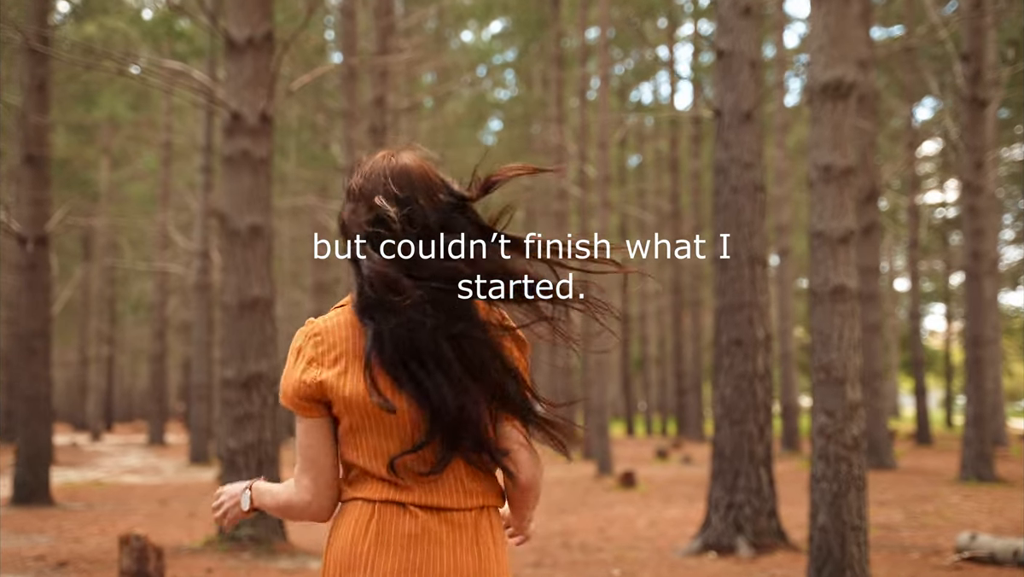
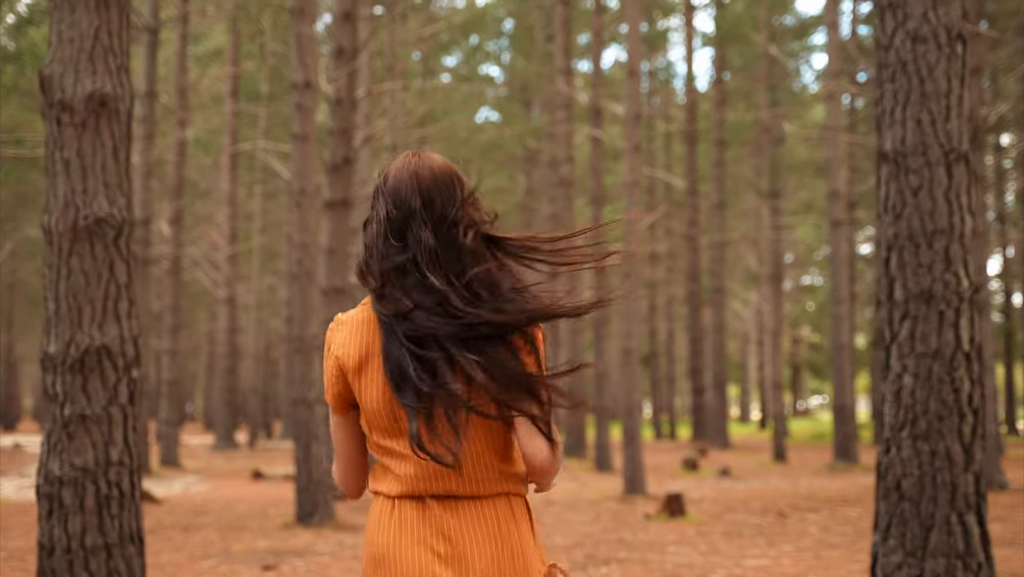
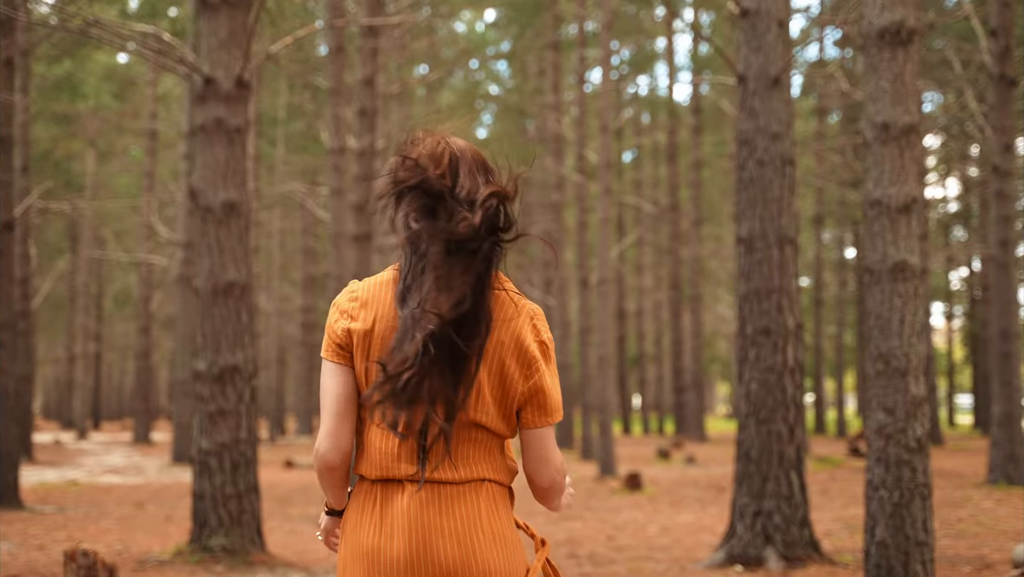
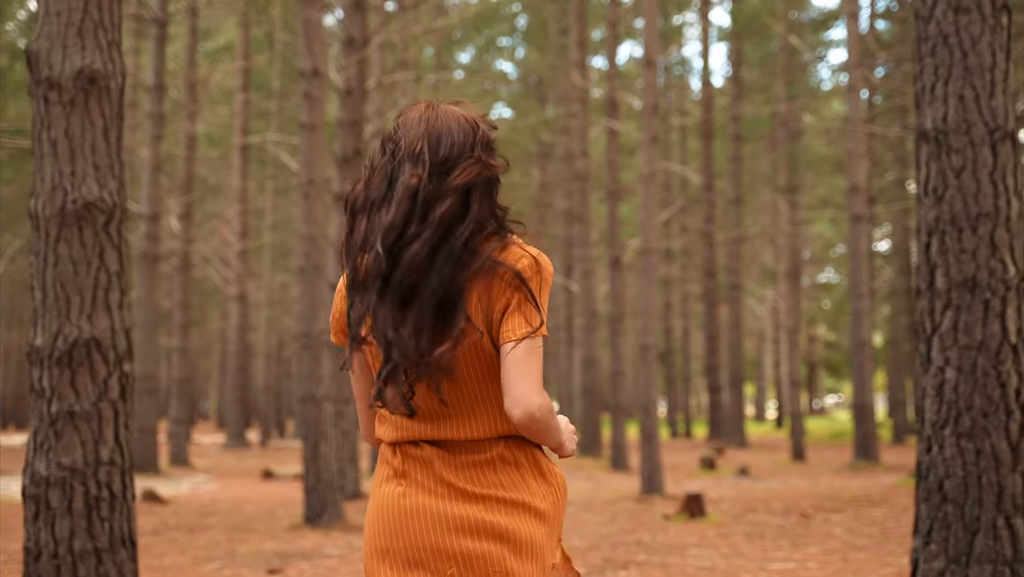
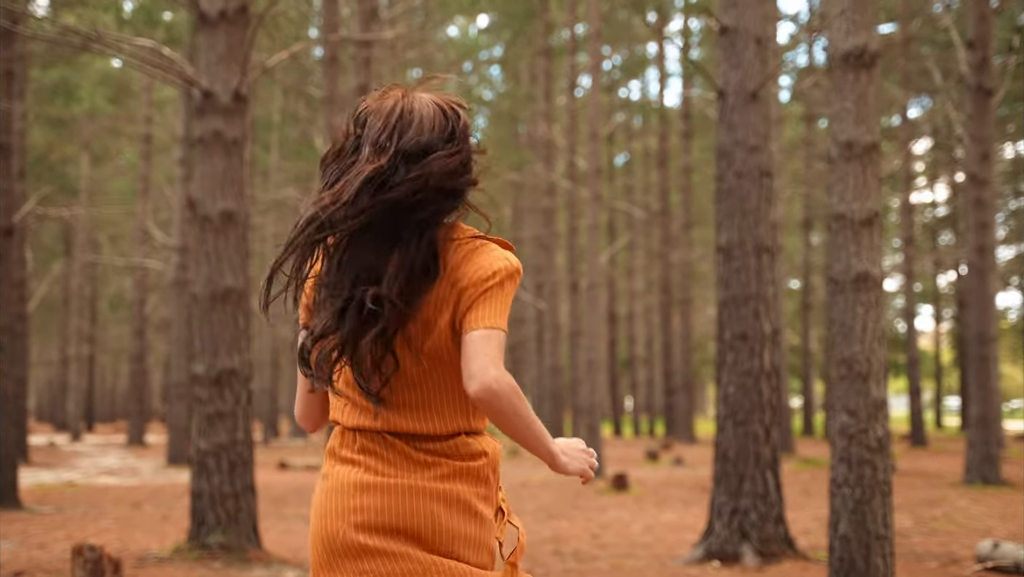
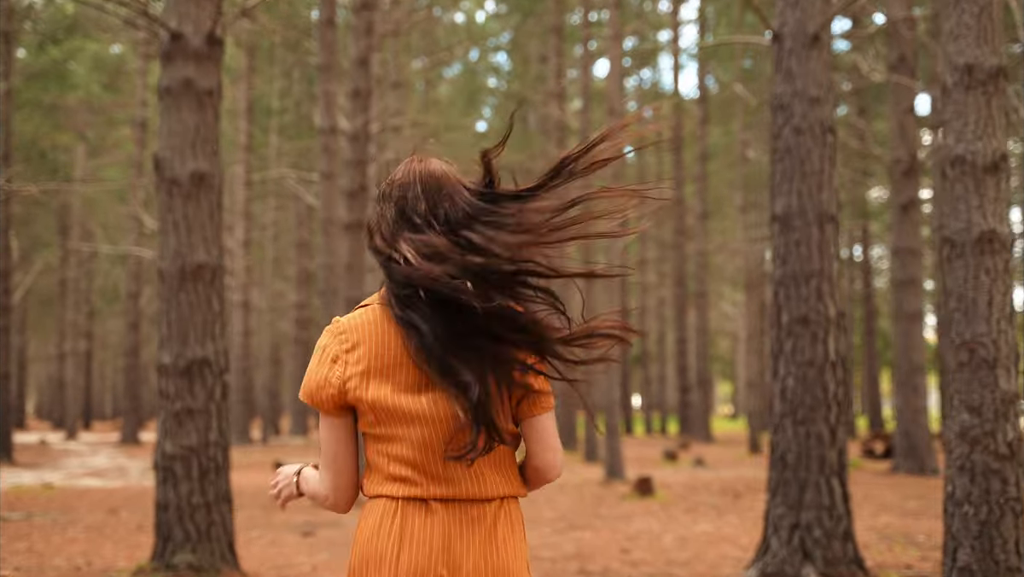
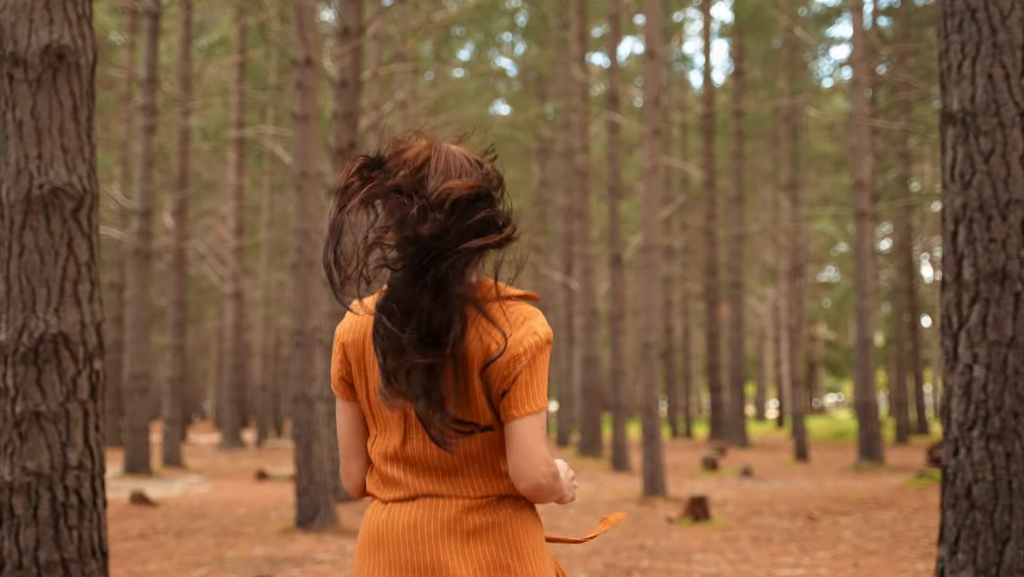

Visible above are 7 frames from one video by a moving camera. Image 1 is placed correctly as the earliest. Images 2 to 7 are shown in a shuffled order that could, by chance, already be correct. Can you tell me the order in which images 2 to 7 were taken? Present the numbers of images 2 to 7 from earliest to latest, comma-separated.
5, 3, 6, 2, 4, 7
